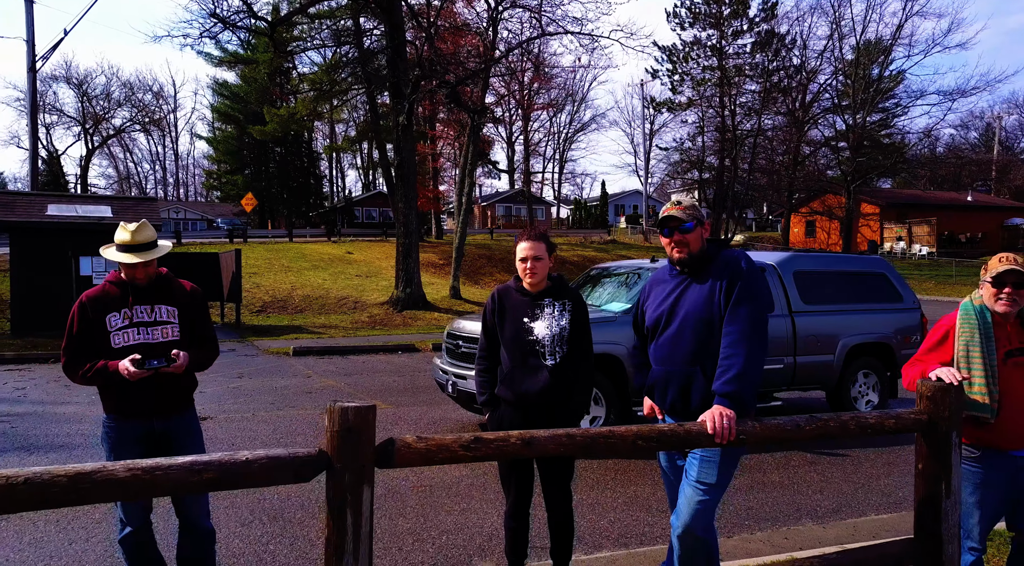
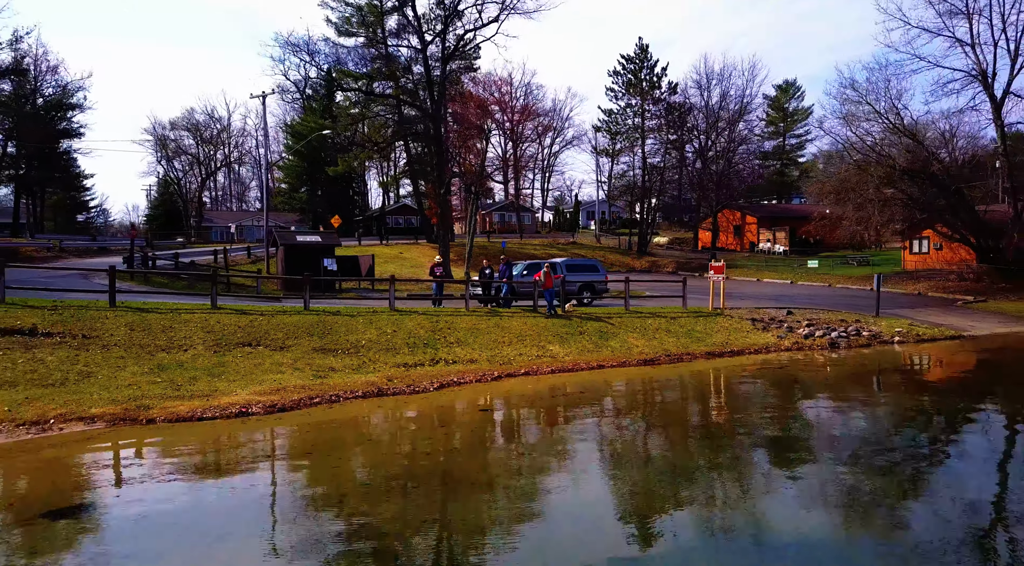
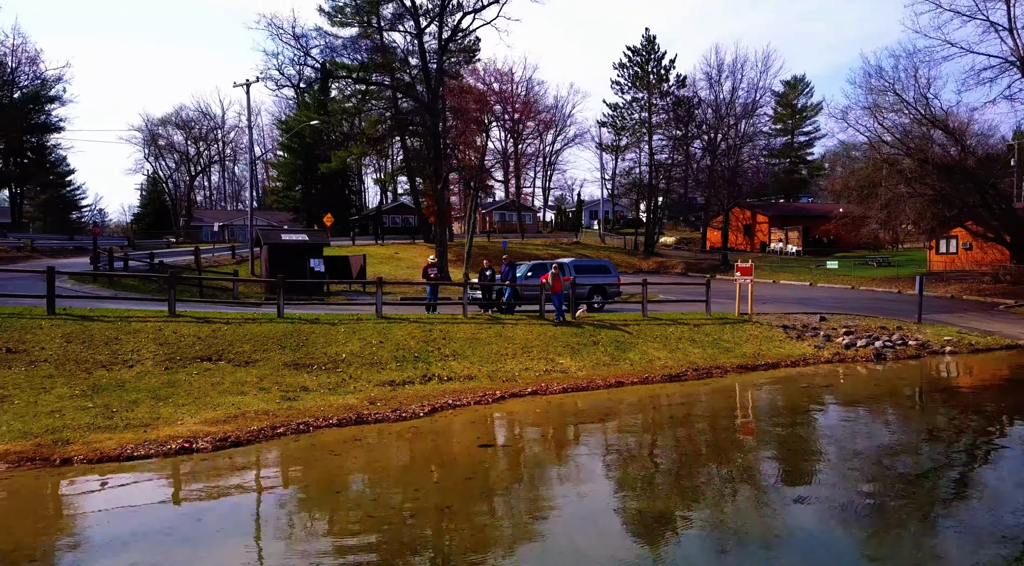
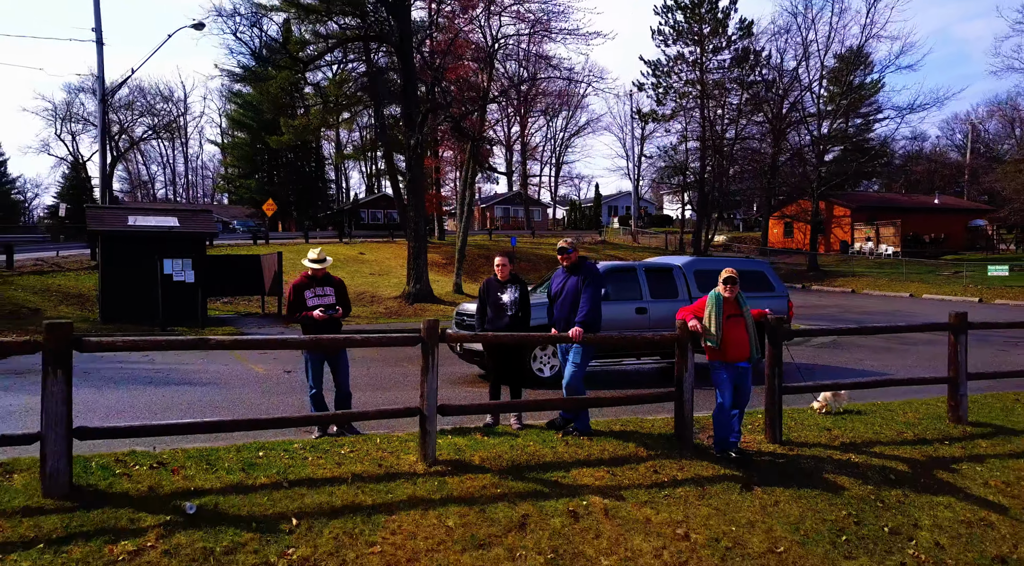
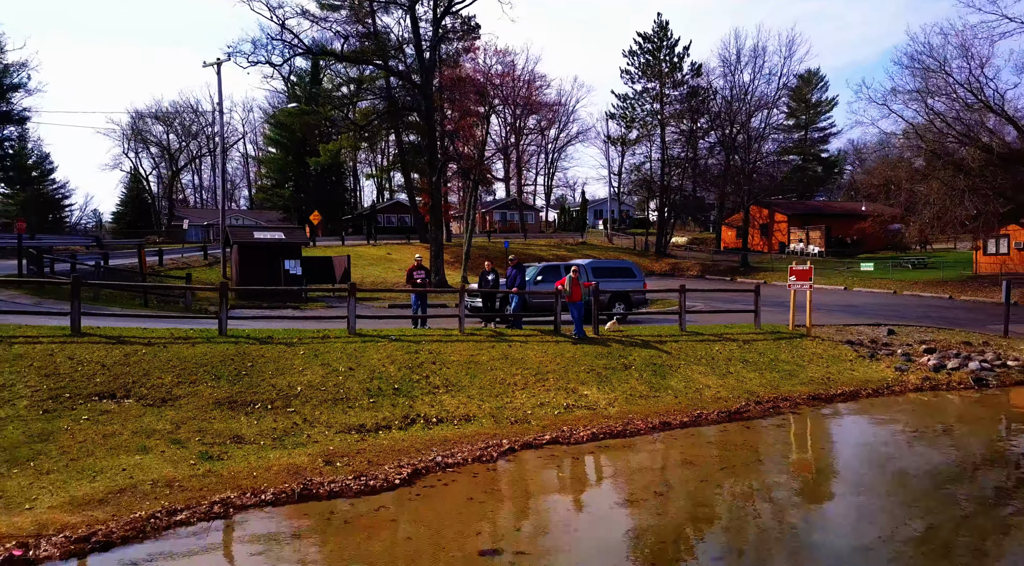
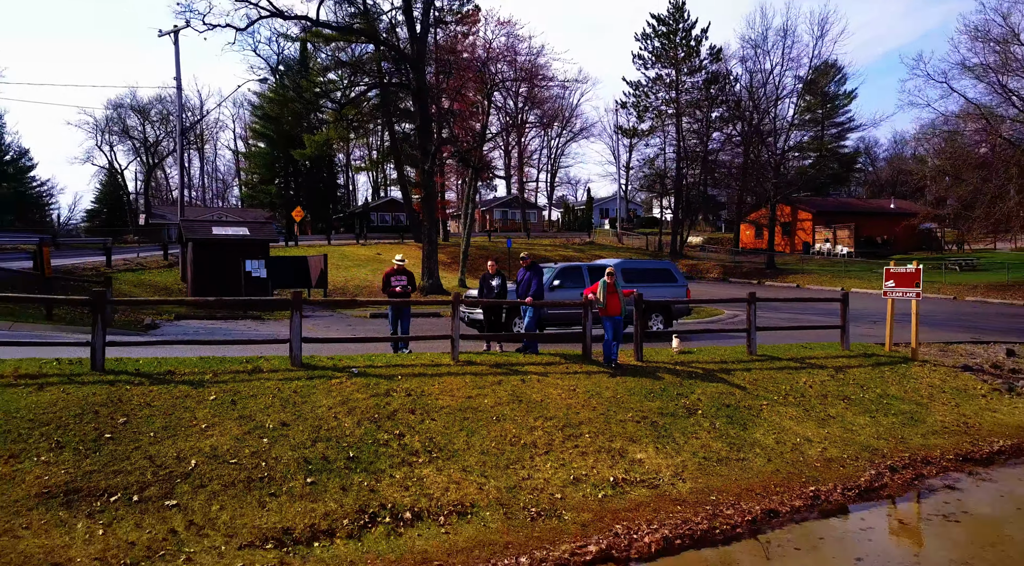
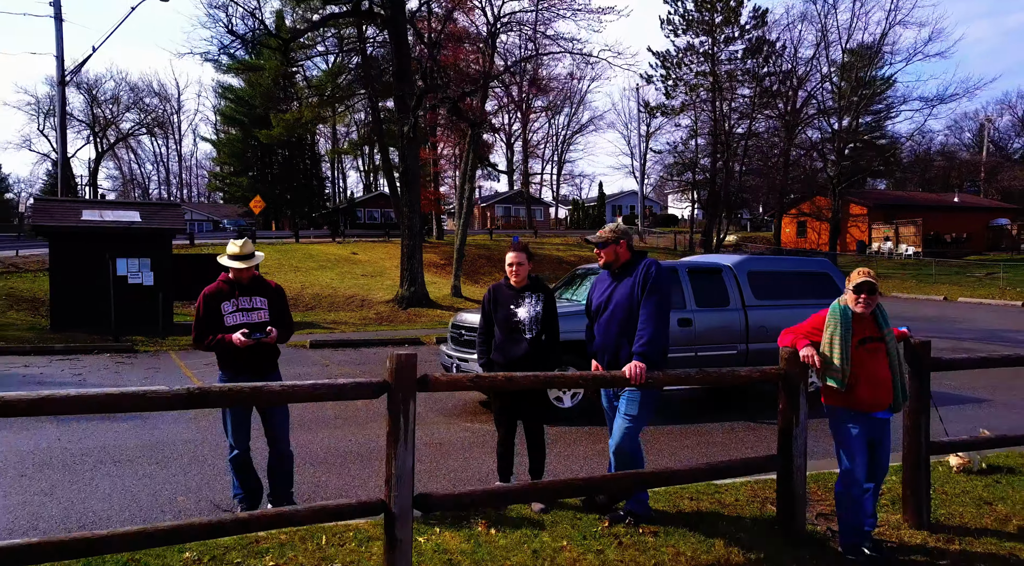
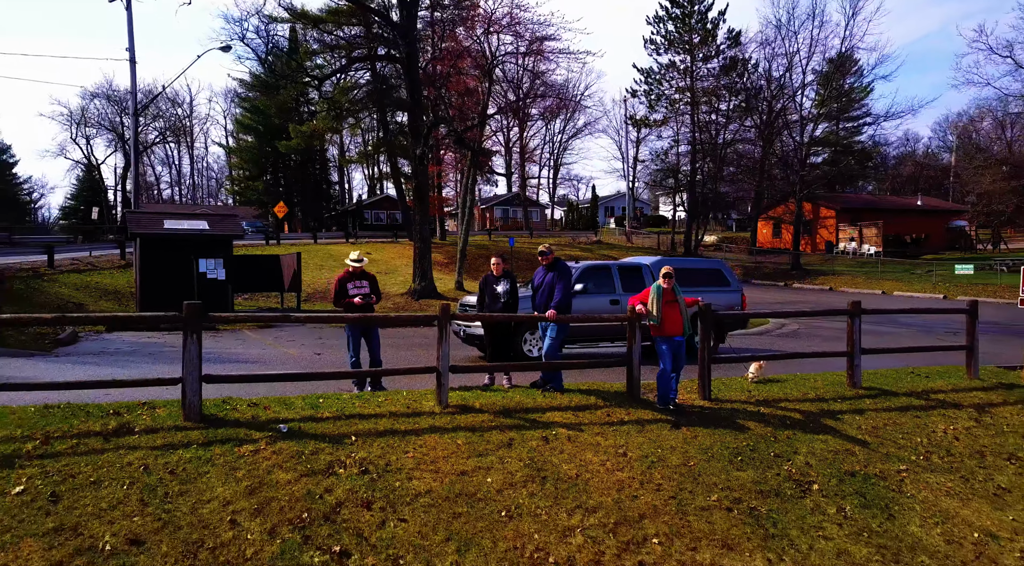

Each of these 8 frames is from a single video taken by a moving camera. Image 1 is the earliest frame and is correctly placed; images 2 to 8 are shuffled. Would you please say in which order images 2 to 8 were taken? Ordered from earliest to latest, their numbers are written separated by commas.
7, 4, 8, 6, 5, 3, 2
